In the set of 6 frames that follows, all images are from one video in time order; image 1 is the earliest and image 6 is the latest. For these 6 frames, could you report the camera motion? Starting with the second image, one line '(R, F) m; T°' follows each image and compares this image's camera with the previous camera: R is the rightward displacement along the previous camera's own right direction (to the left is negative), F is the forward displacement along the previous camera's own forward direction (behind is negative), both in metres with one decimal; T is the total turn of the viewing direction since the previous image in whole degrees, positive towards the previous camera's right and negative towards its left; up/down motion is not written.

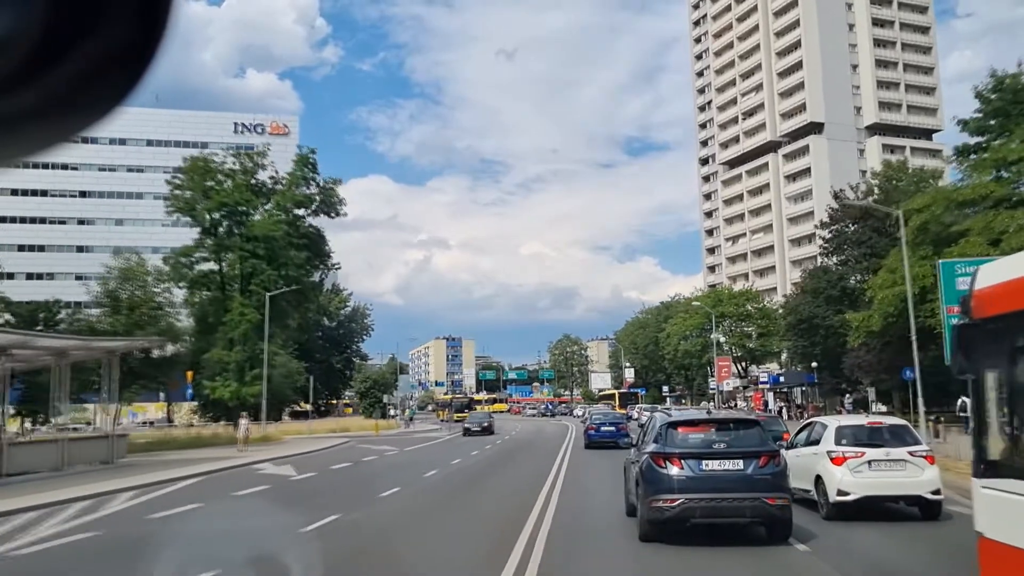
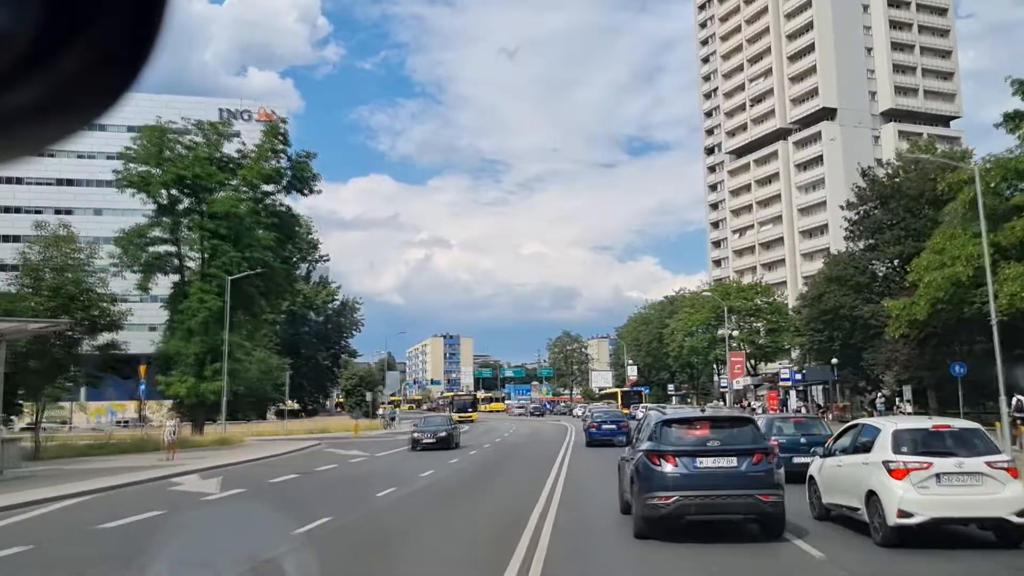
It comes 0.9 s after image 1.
(+0.1, +1.4) m; 0°
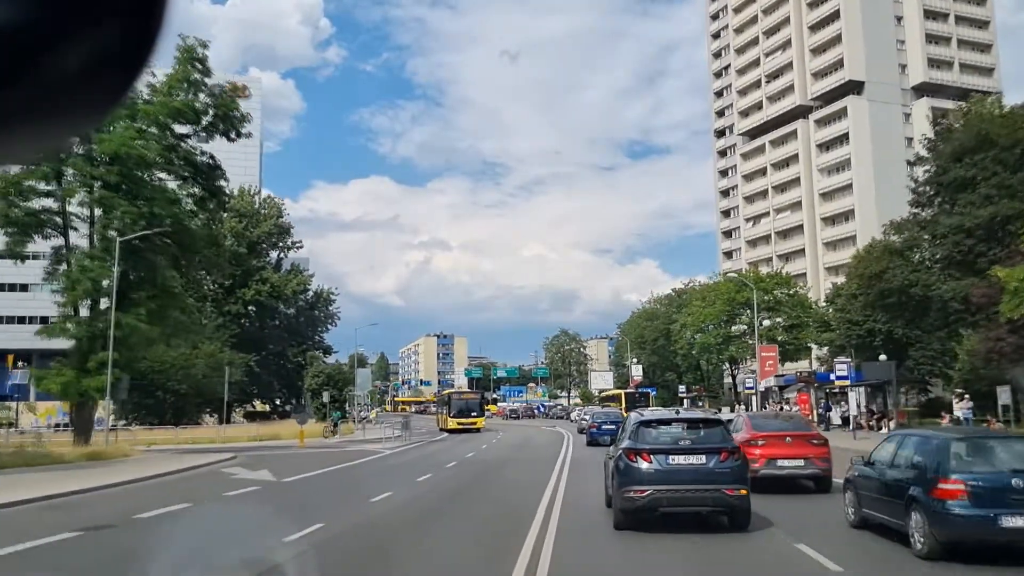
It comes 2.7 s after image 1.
(+0.2, +2.8) m; 0°
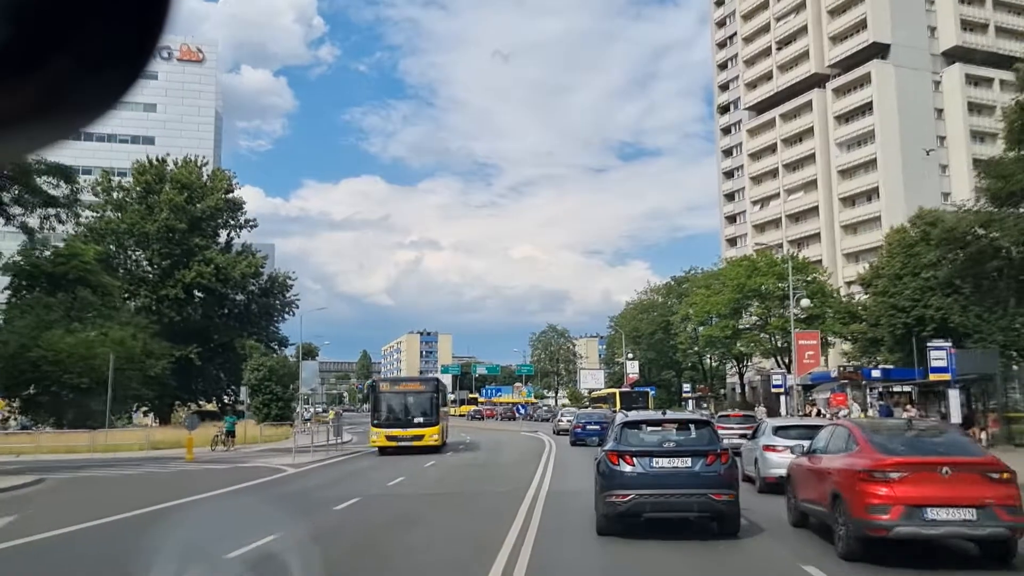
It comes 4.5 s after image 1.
(+0.2, +3.0) m; +1°
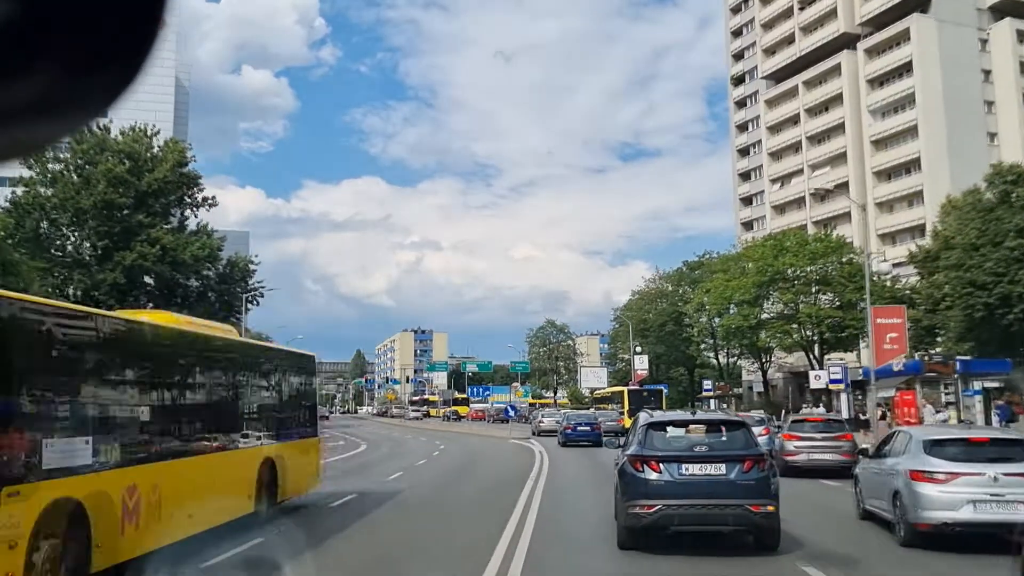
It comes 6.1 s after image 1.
(+0.2, +2.7) m; 0°
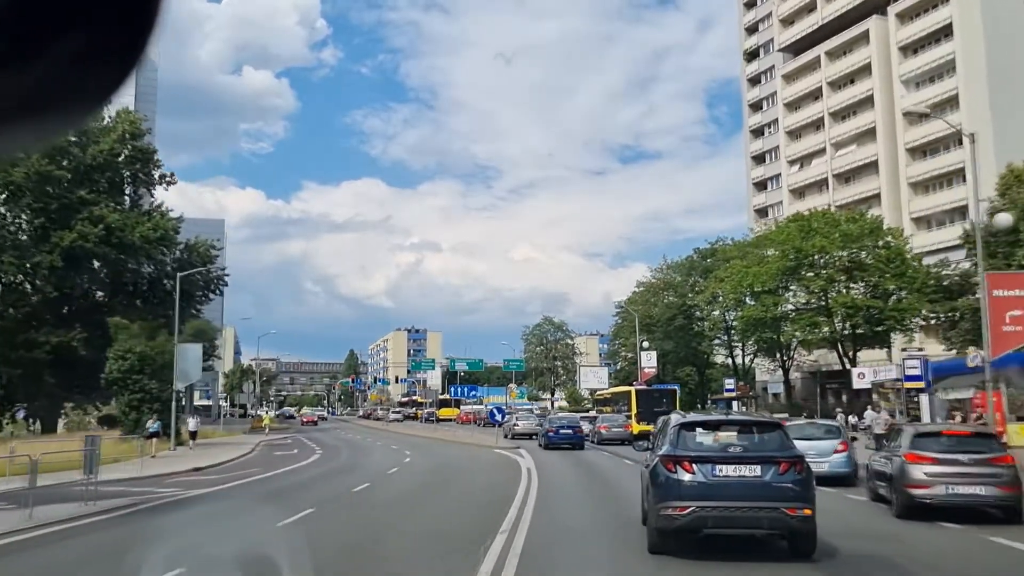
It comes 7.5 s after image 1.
(+0.1, +2.2) m; 0°
